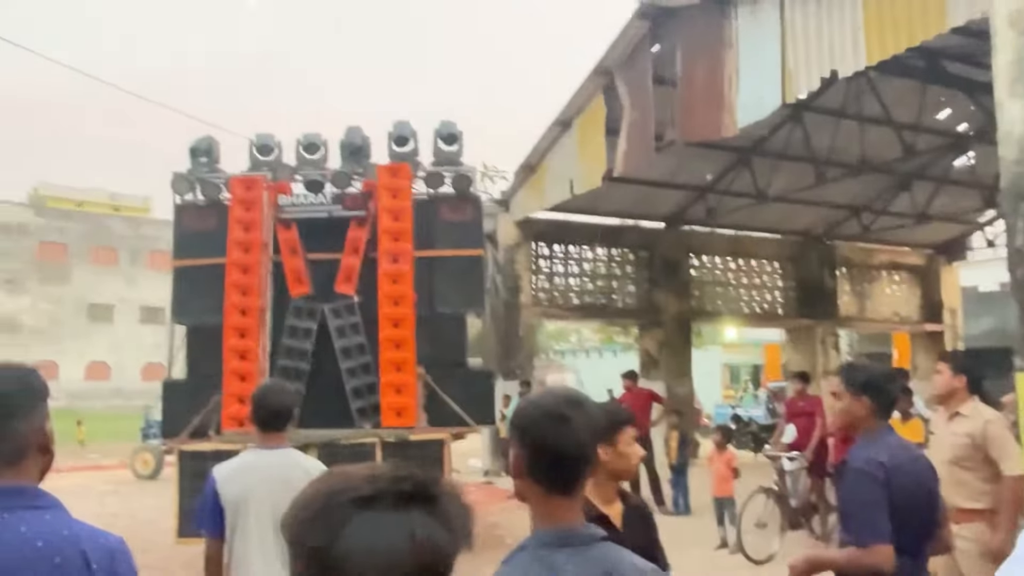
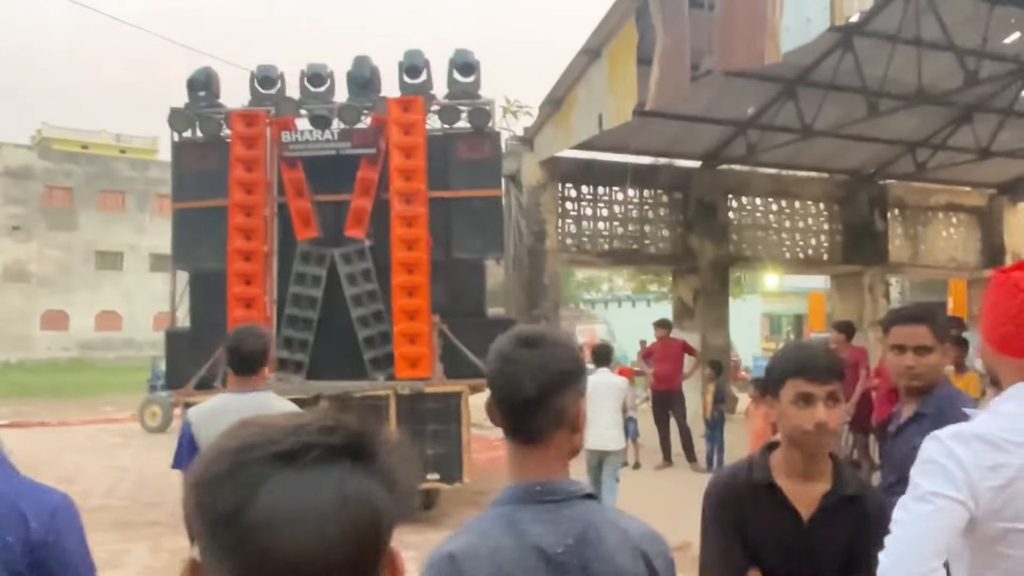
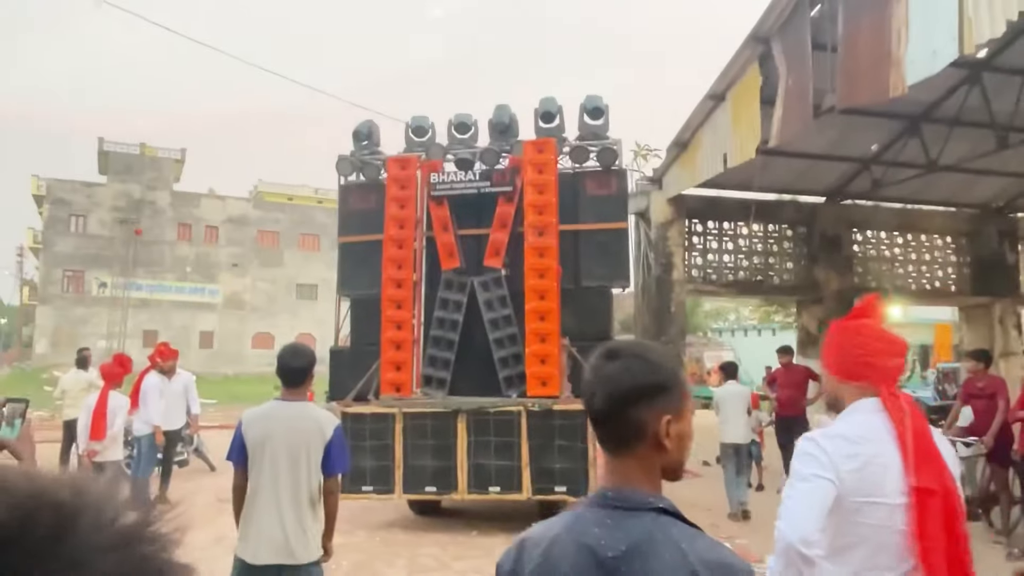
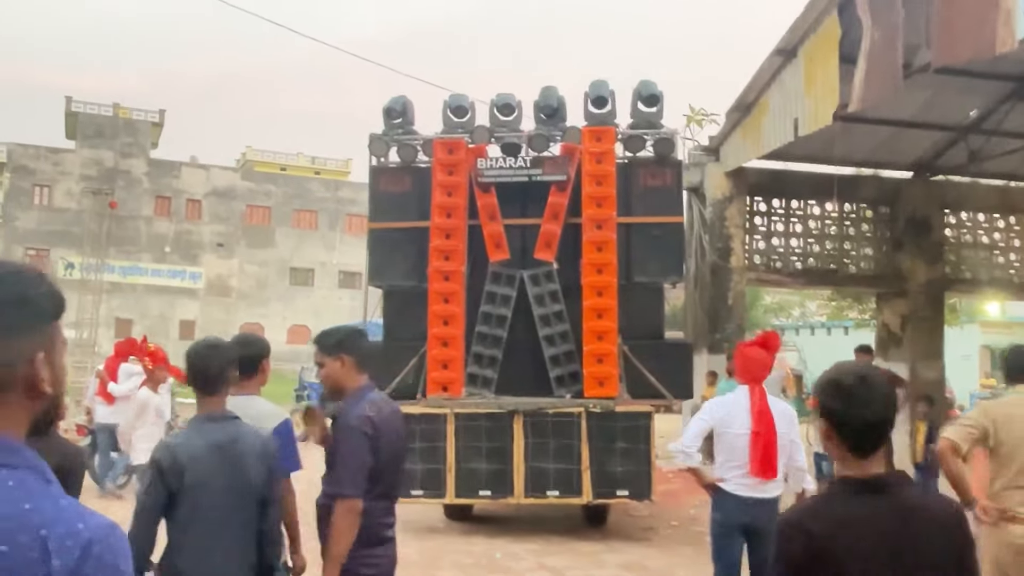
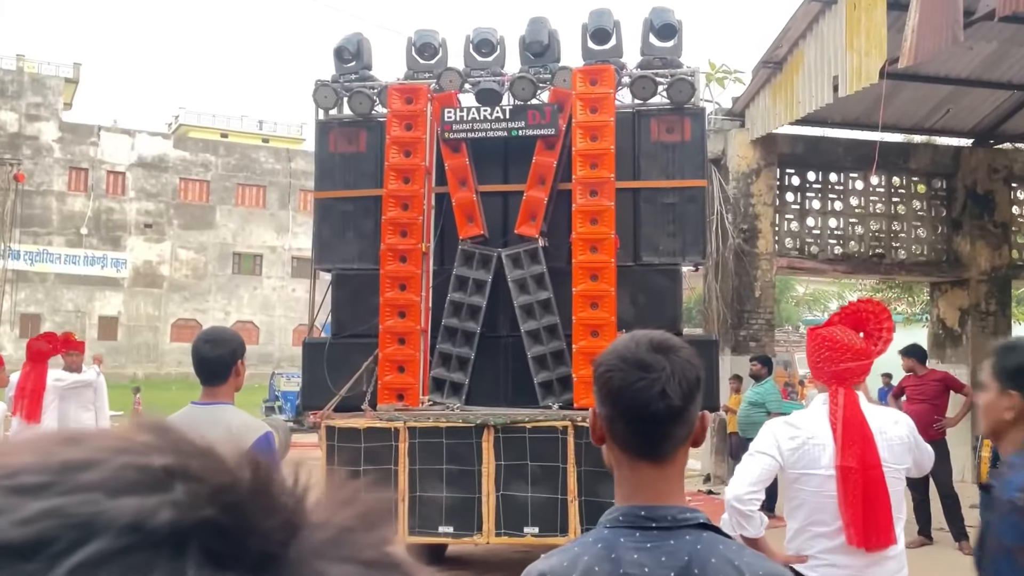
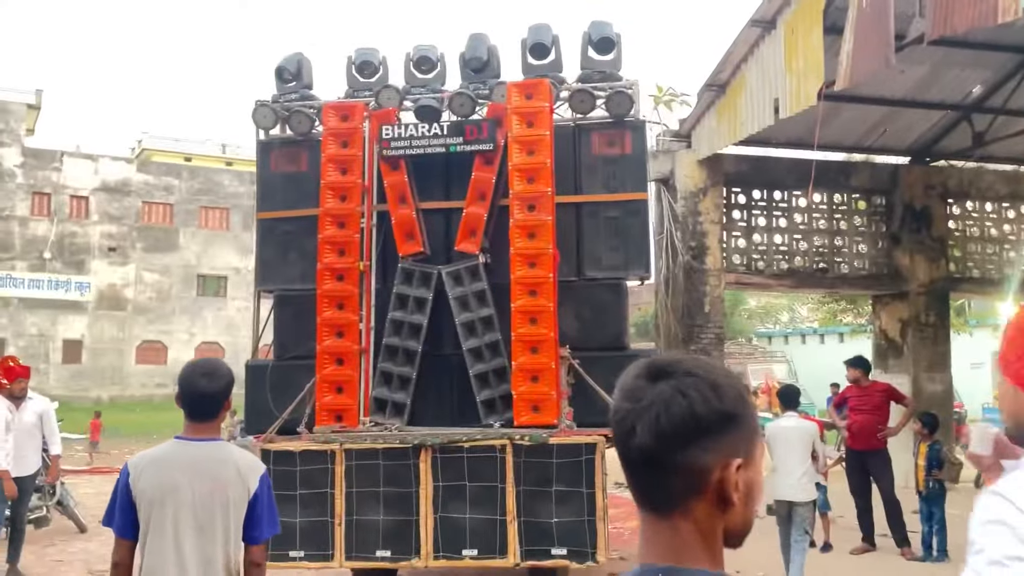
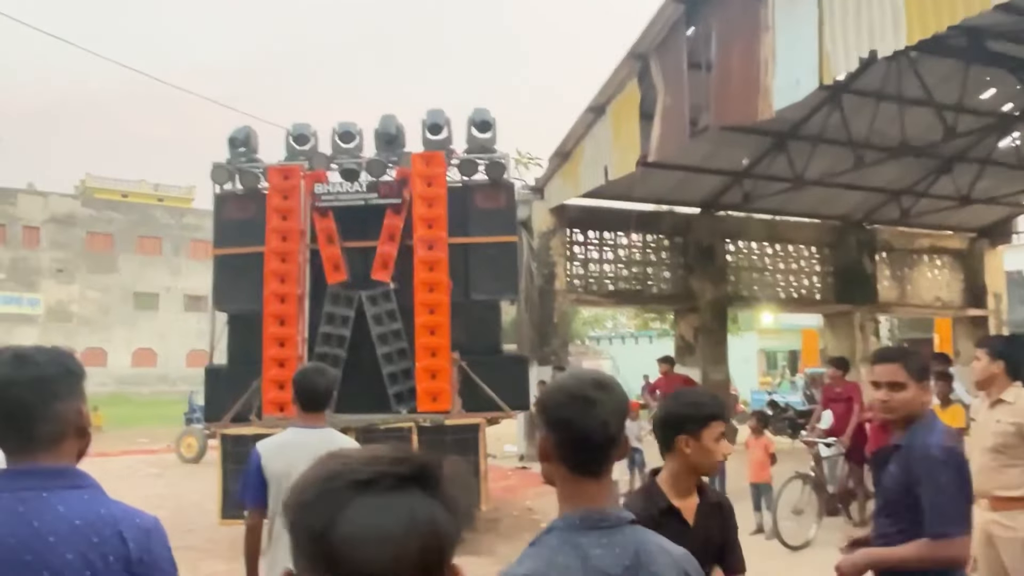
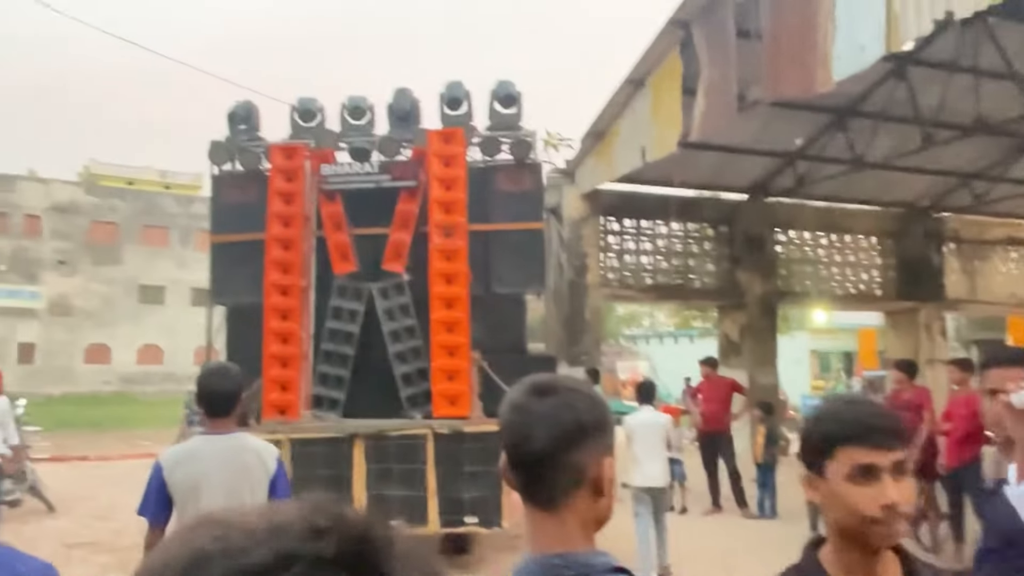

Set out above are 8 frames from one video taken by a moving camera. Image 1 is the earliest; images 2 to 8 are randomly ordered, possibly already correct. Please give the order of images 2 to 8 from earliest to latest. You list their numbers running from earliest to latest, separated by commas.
7, 2, 8, 6, 3, 5, 4
